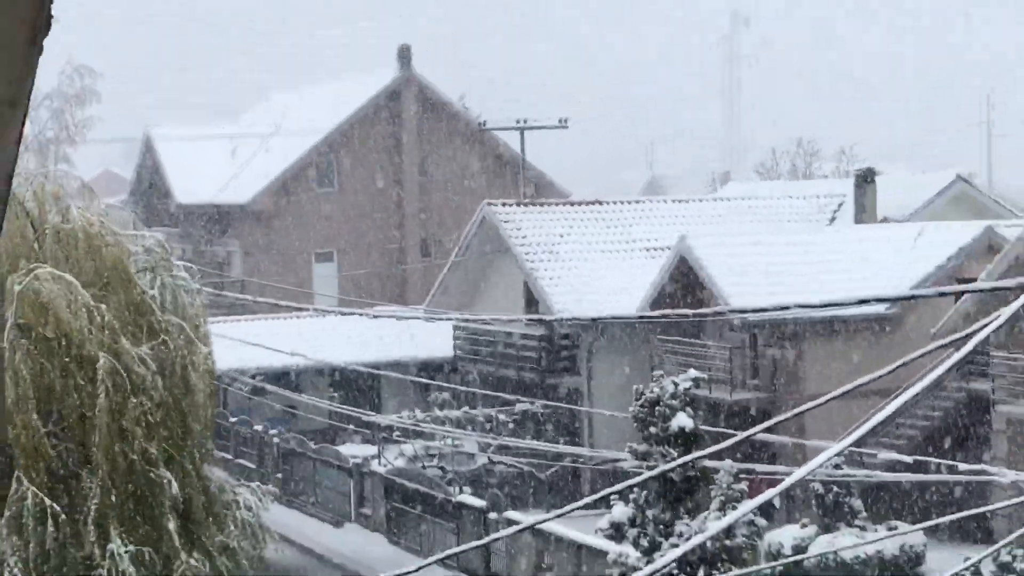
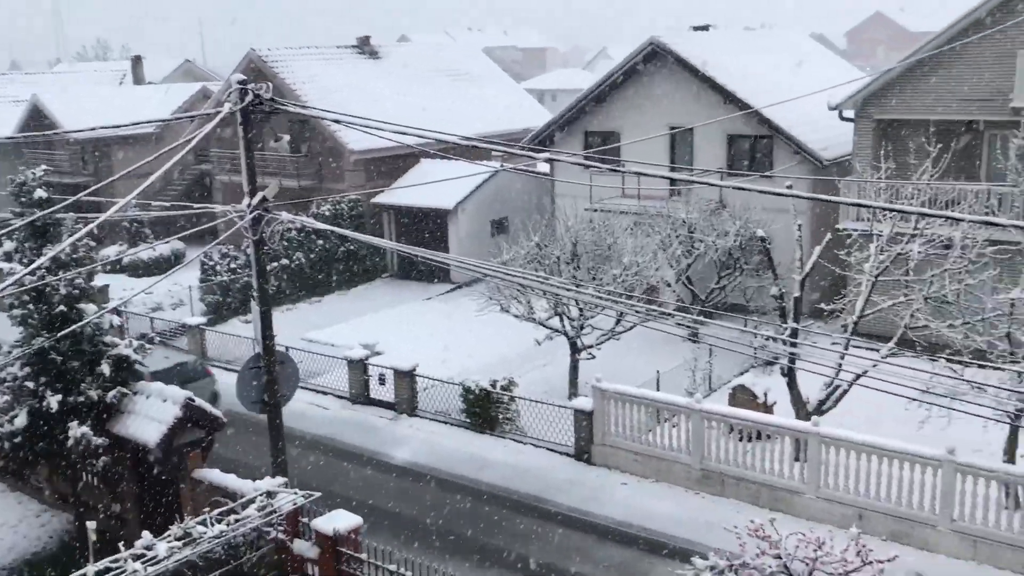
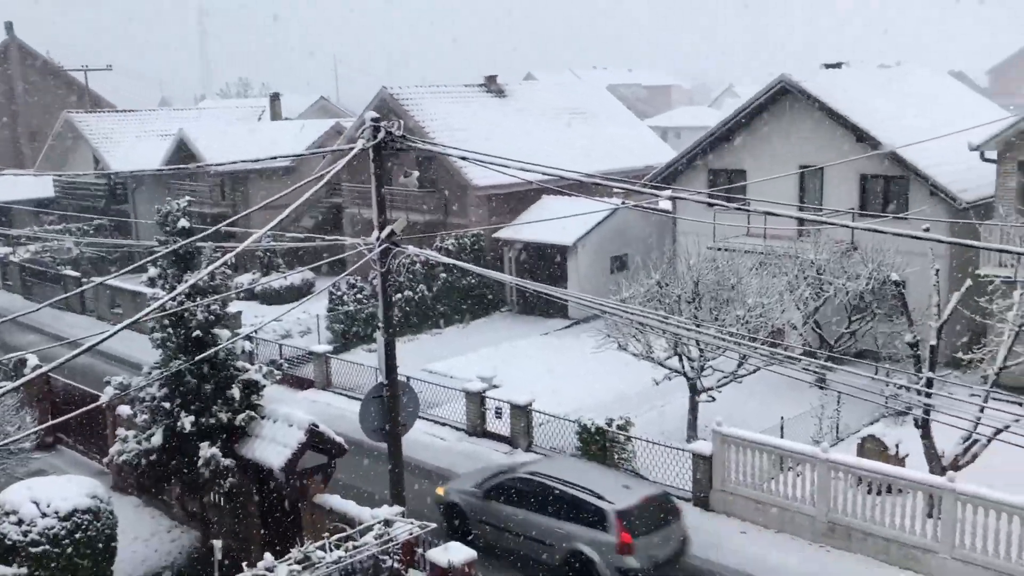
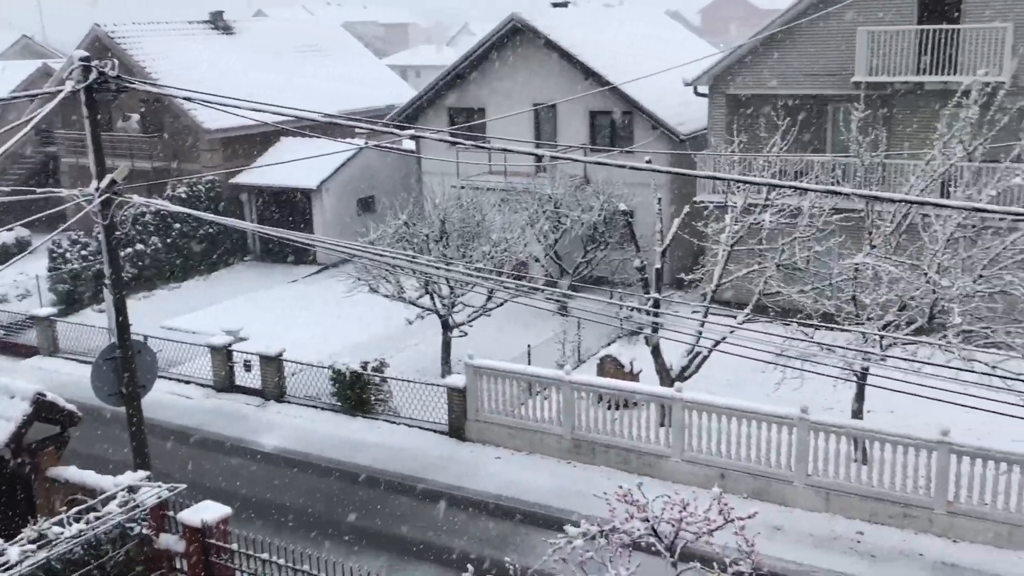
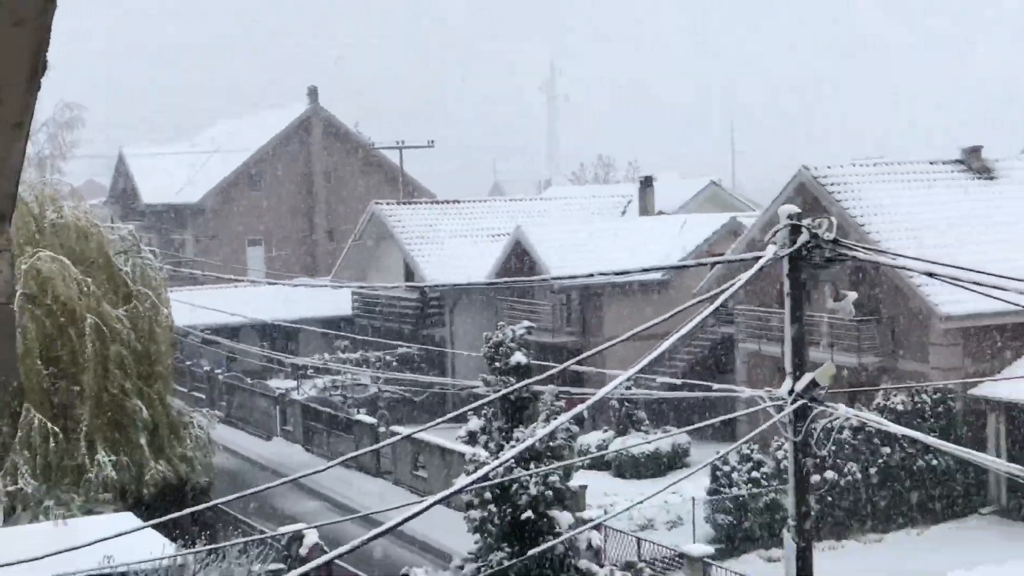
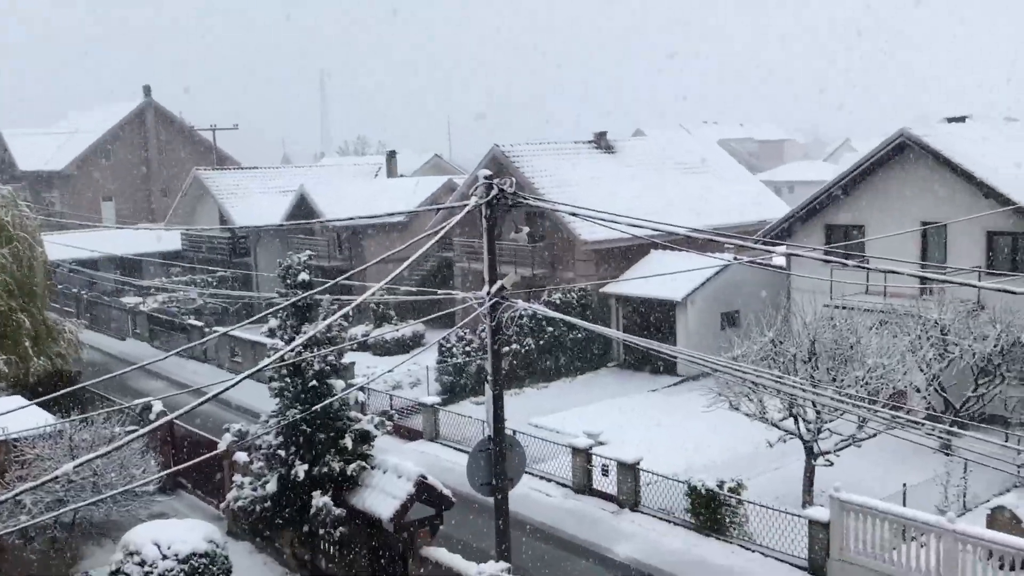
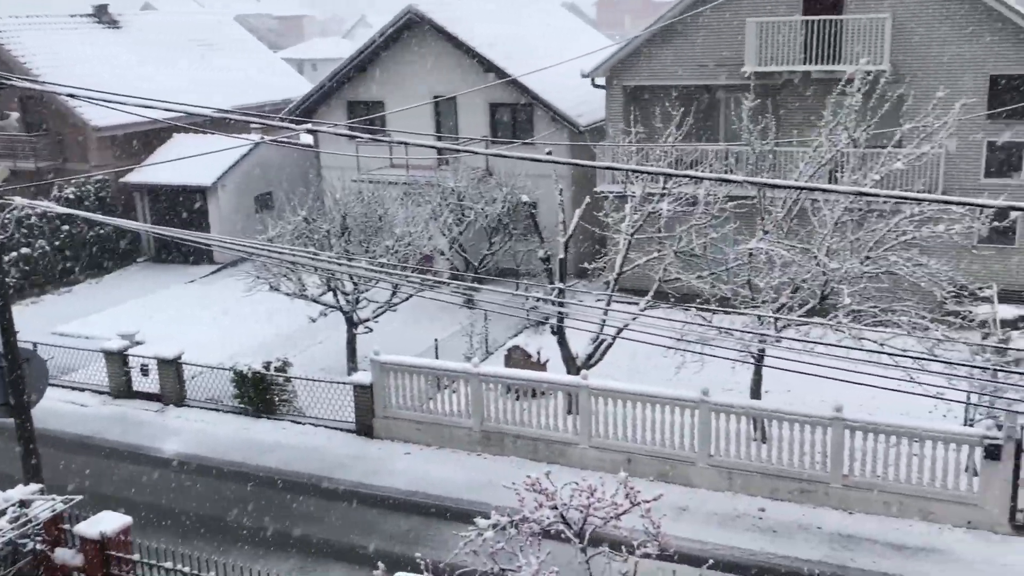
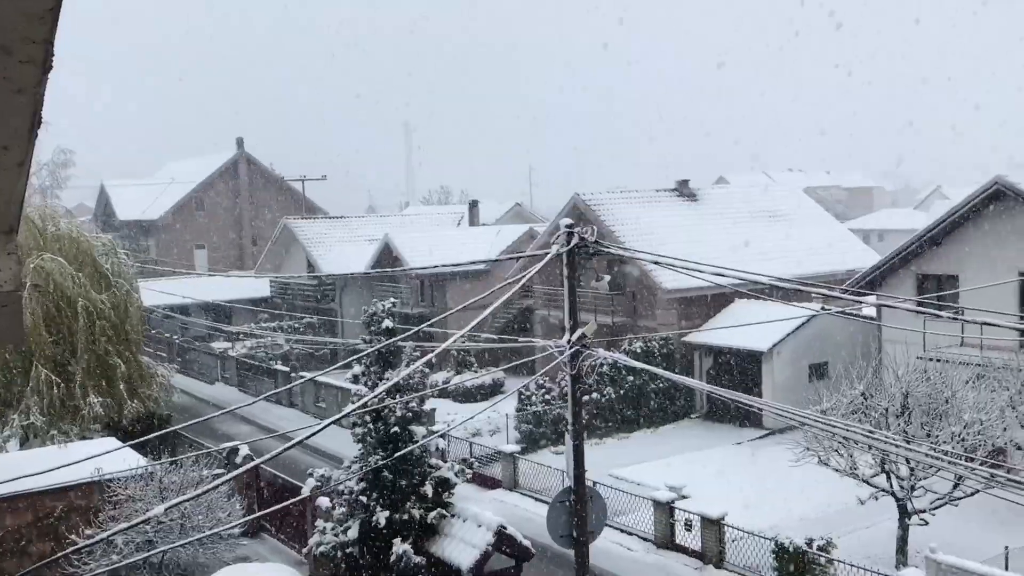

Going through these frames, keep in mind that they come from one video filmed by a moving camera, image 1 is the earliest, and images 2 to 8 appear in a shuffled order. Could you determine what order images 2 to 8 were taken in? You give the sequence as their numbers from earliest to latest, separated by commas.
5, 8, 6, 3, 2, 4, 7
